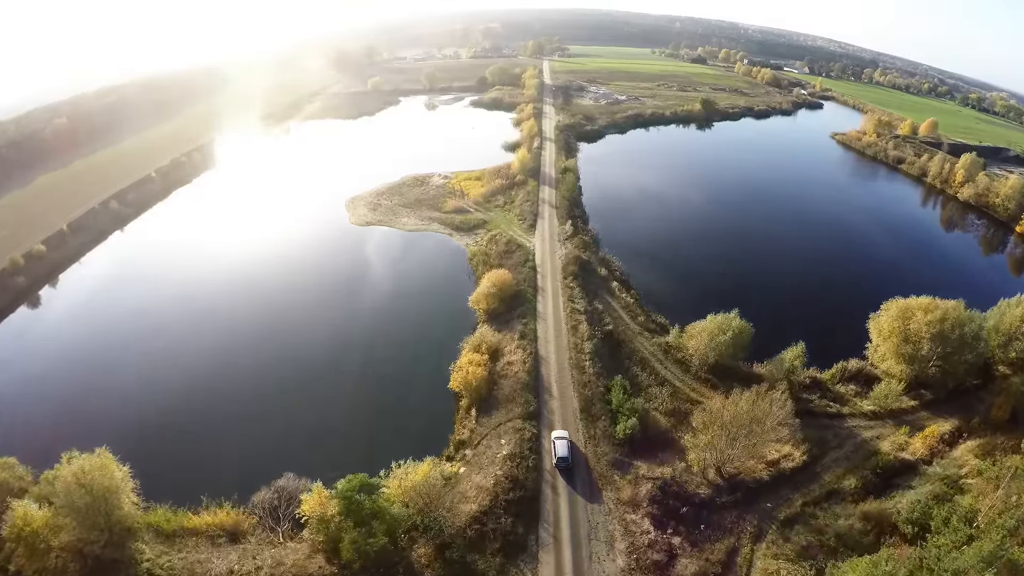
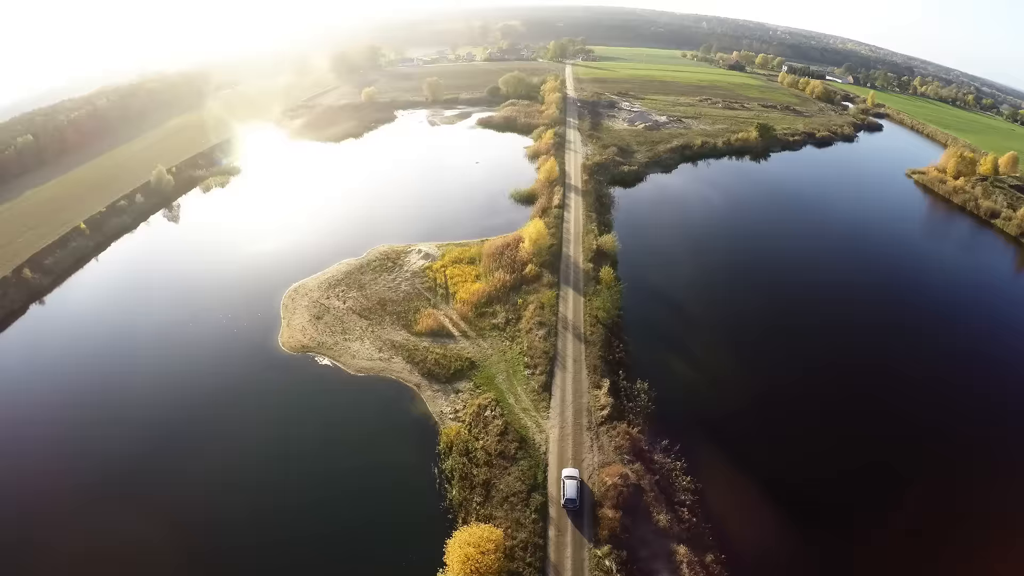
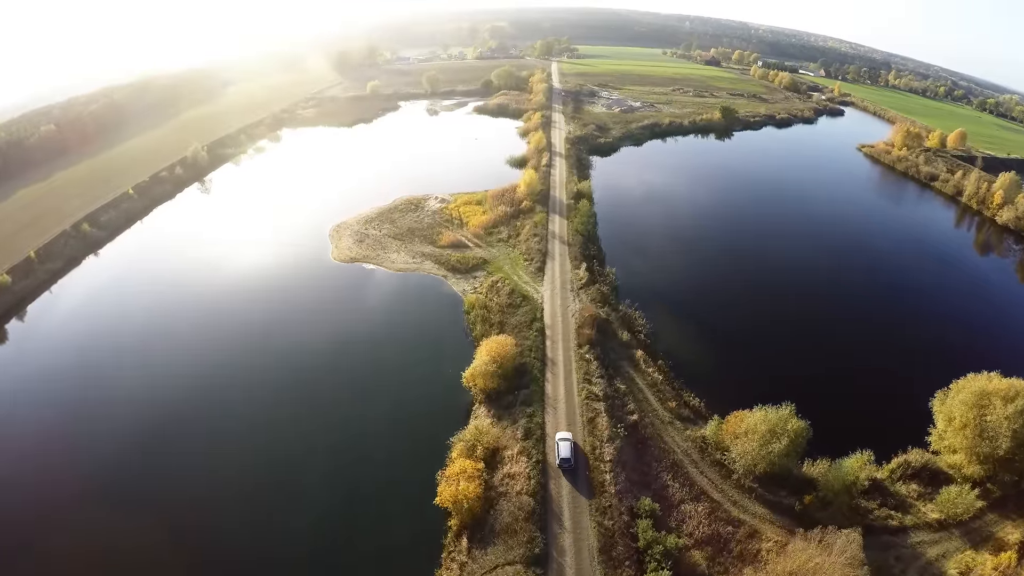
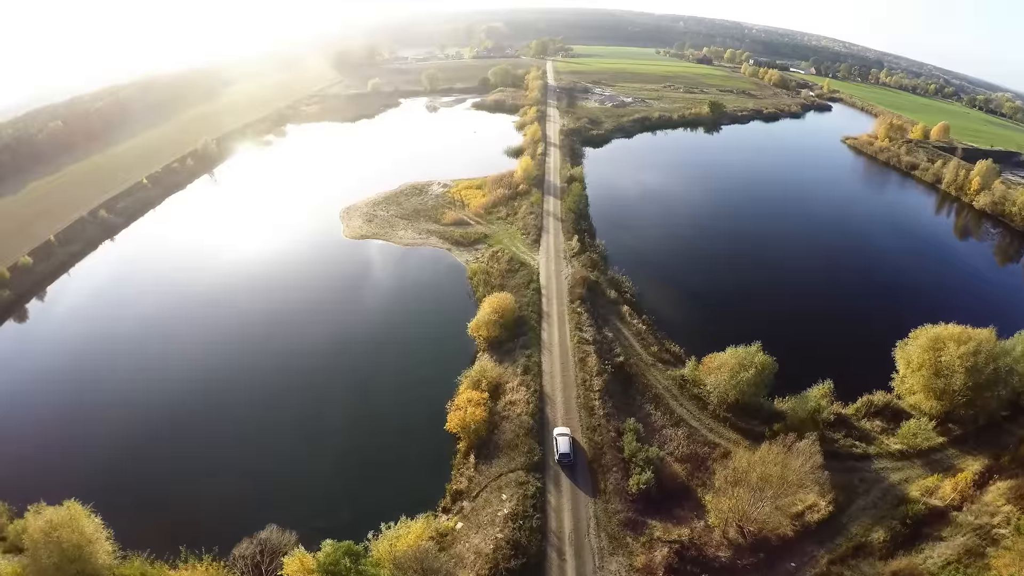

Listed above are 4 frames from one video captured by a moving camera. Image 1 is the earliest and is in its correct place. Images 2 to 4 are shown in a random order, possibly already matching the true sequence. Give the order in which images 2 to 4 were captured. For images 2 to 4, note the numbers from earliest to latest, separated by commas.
4, 3, 2
